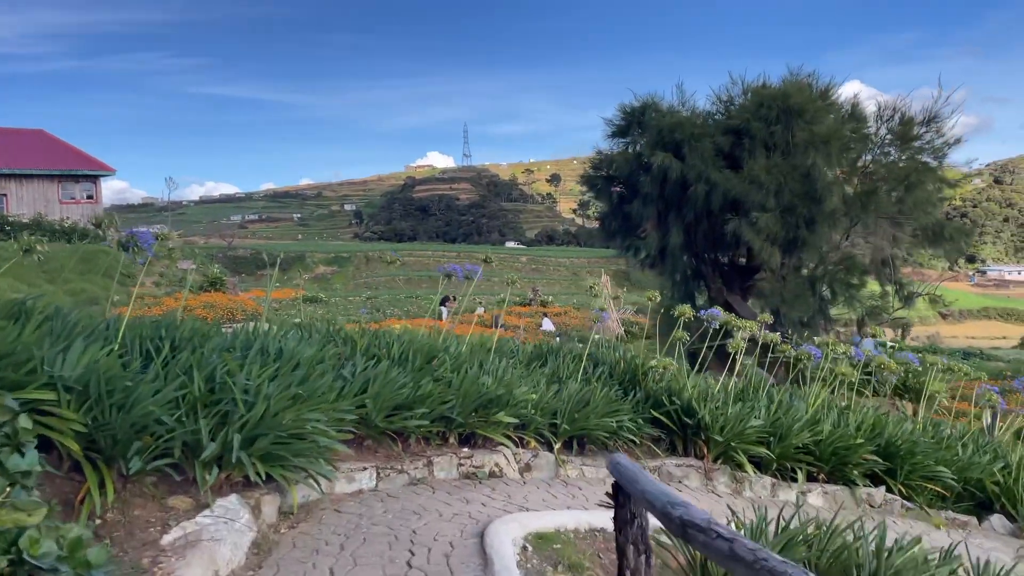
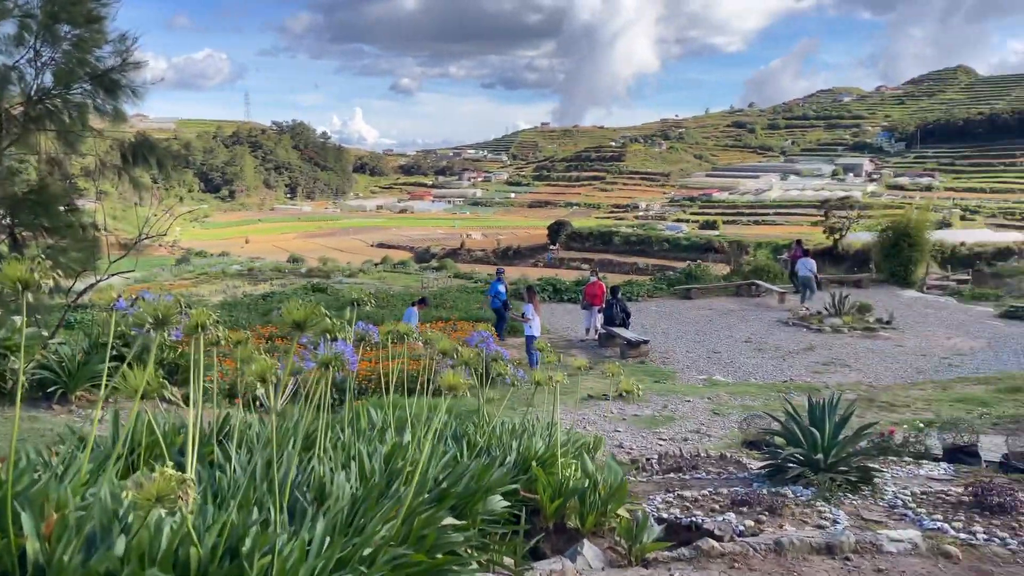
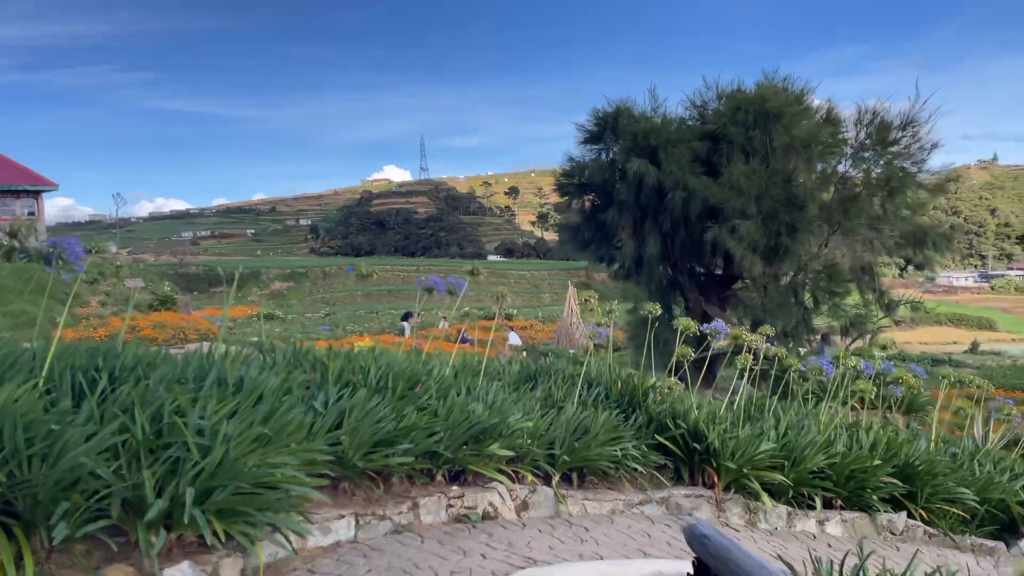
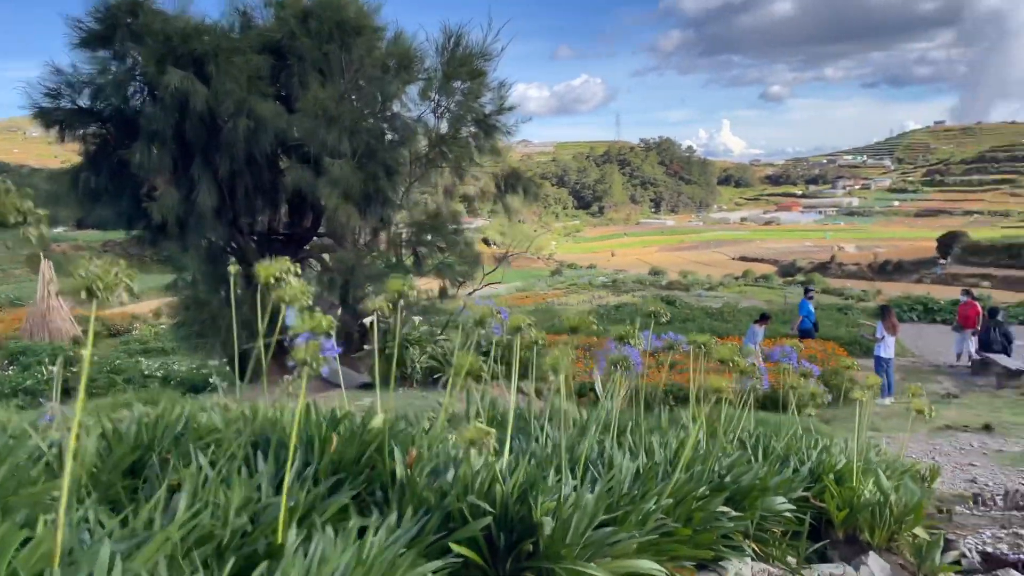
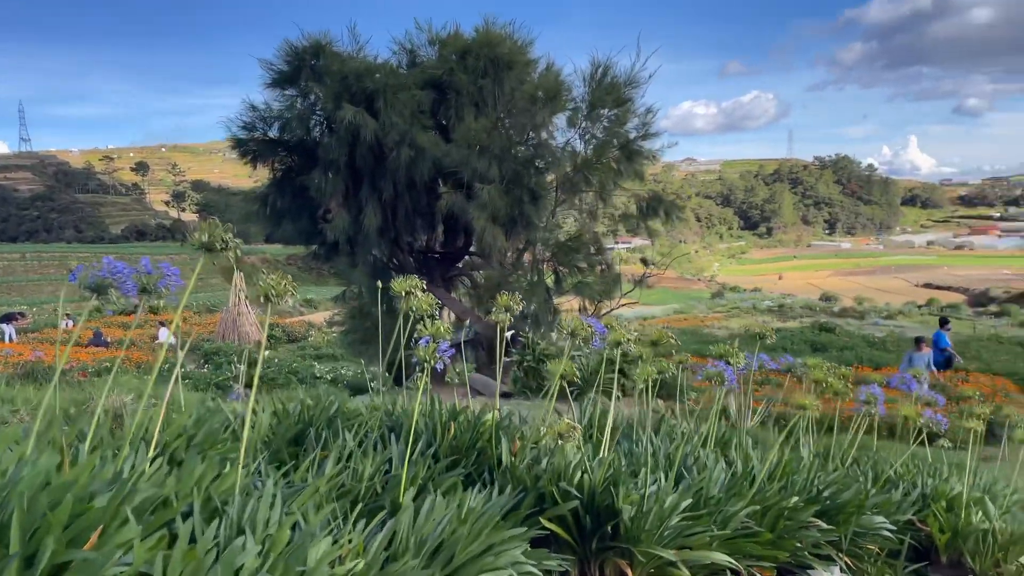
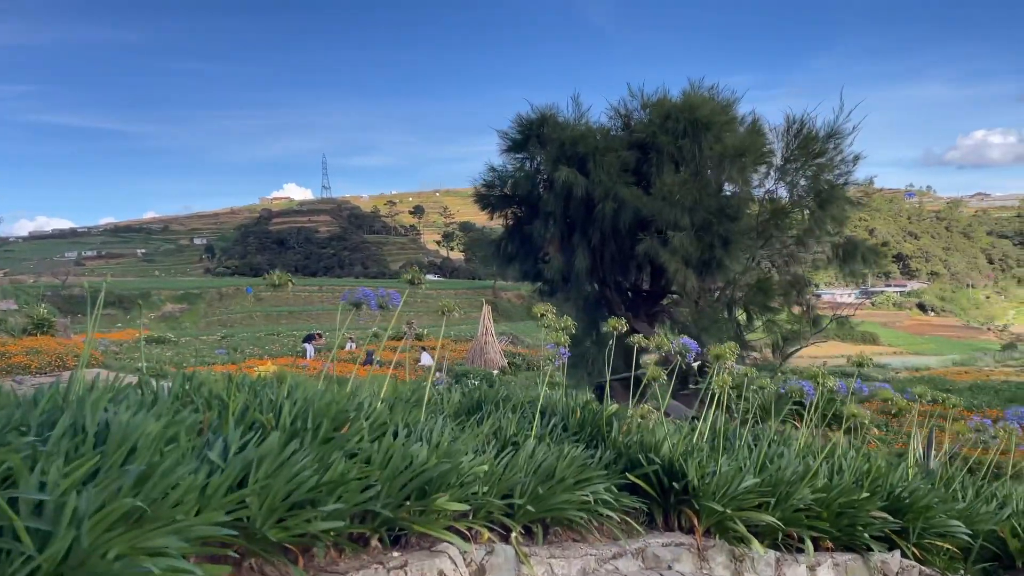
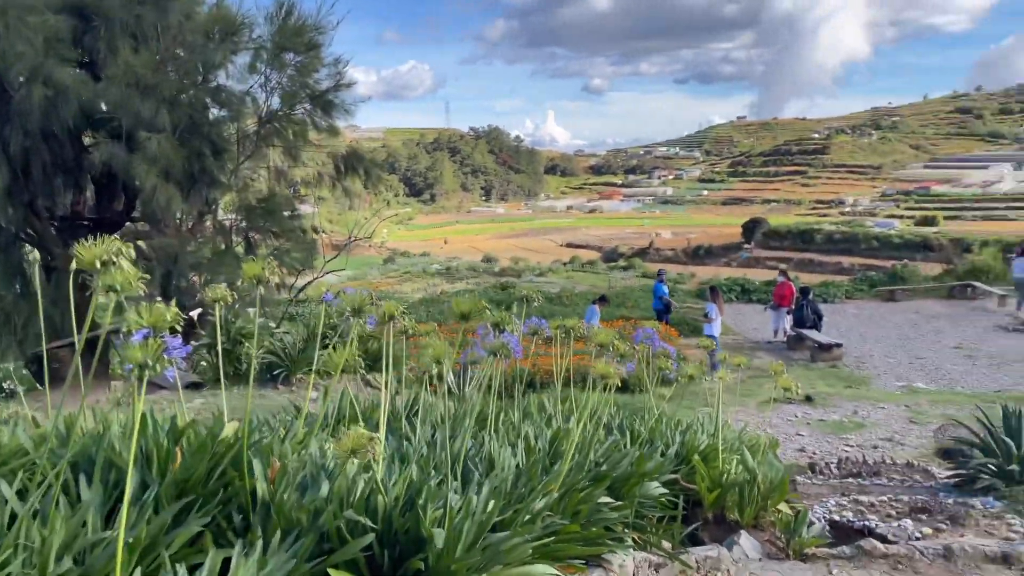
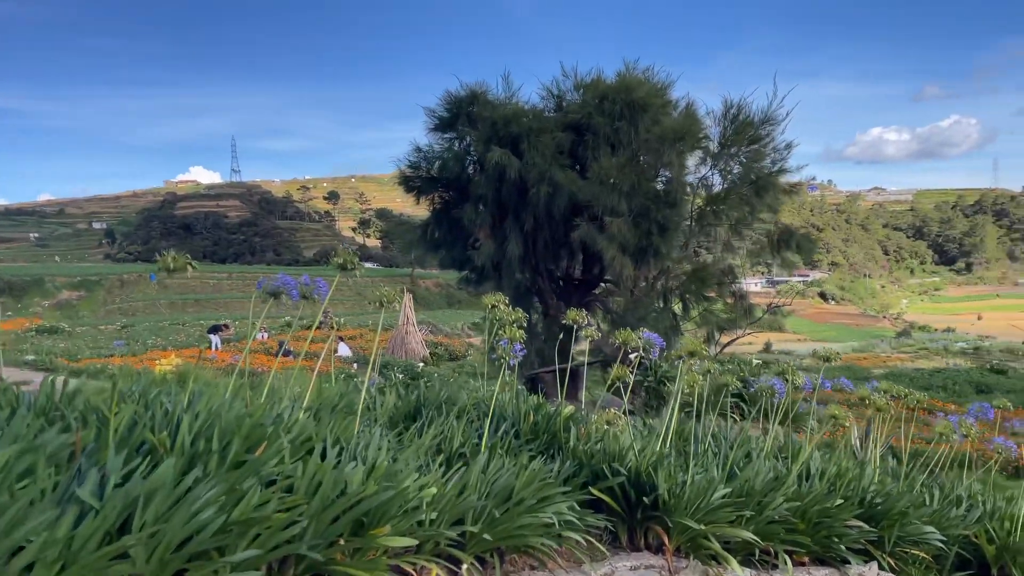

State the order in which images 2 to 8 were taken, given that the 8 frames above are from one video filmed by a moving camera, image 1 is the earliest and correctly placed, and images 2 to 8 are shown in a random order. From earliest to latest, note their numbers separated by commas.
3, 6, 8, 5, 4, 7, 2
